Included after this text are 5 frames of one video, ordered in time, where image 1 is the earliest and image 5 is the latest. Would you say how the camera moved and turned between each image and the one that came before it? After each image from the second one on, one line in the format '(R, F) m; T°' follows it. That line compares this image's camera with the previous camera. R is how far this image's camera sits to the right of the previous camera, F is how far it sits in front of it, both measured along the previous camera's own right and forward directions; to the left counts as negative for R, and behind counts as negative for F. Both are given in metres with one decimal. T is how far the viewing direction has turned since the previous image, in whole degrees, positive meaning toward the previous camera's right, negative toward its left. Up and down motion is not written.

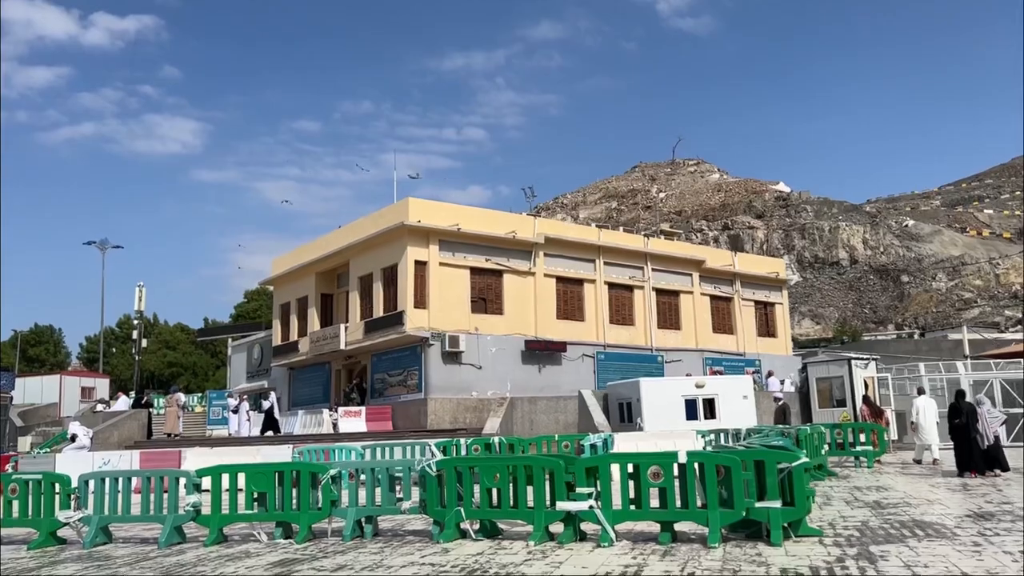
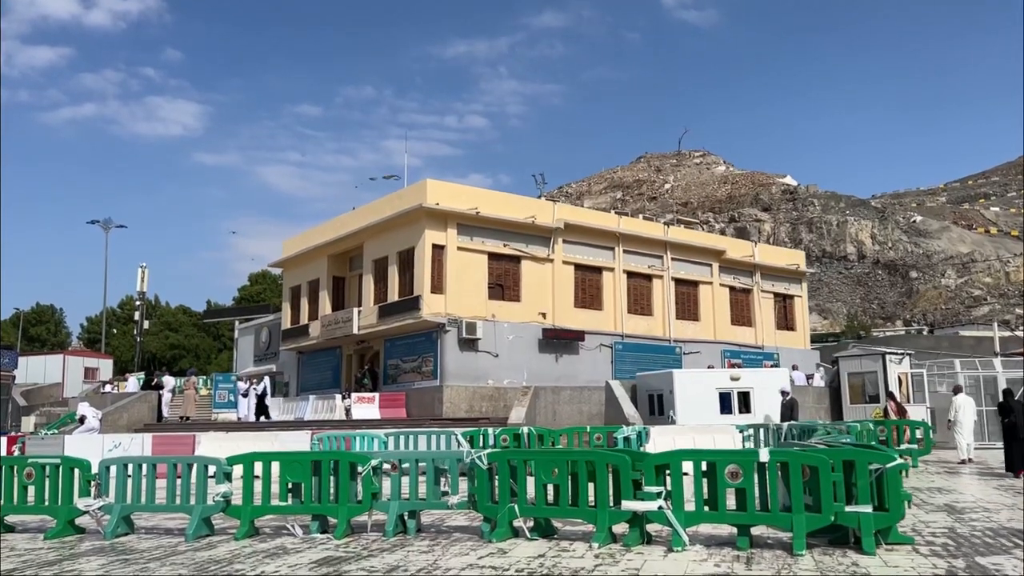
(-0.7, +0.7) m; 0°
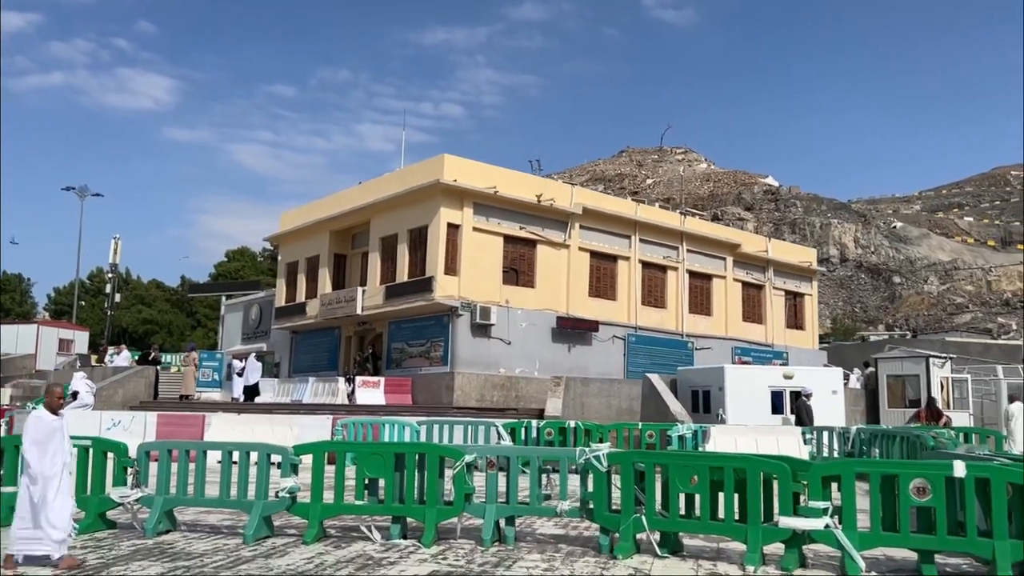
(-1.5, +1.3) m; +2°
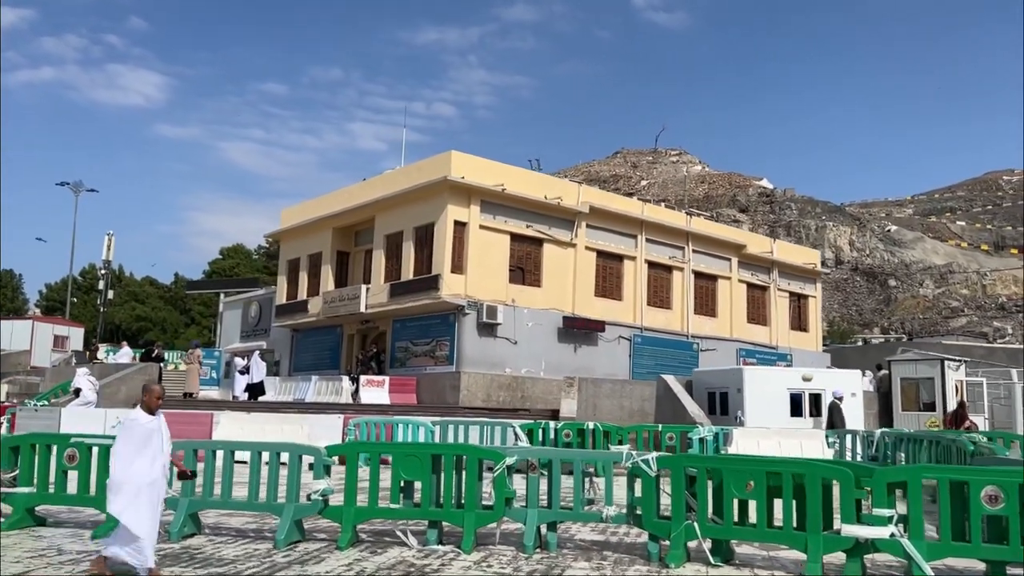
(-0.5, +0.3) m; +1°
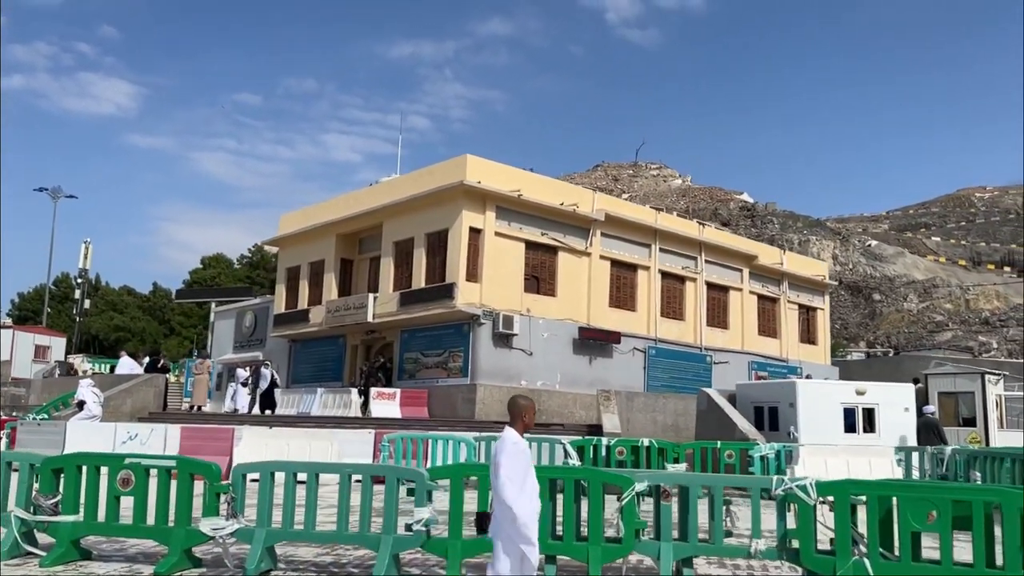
(-1.3, +1.0) m; +2°
